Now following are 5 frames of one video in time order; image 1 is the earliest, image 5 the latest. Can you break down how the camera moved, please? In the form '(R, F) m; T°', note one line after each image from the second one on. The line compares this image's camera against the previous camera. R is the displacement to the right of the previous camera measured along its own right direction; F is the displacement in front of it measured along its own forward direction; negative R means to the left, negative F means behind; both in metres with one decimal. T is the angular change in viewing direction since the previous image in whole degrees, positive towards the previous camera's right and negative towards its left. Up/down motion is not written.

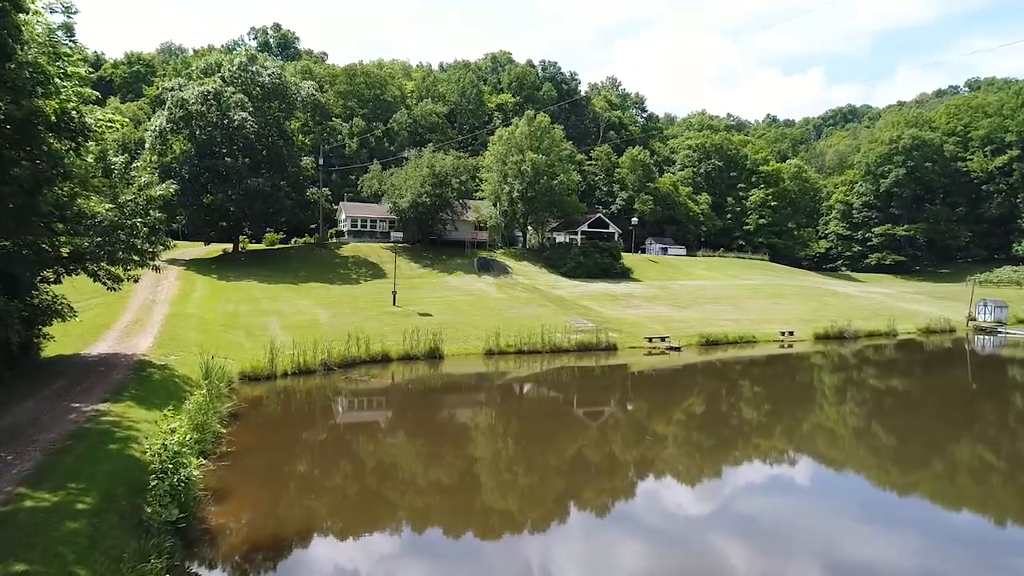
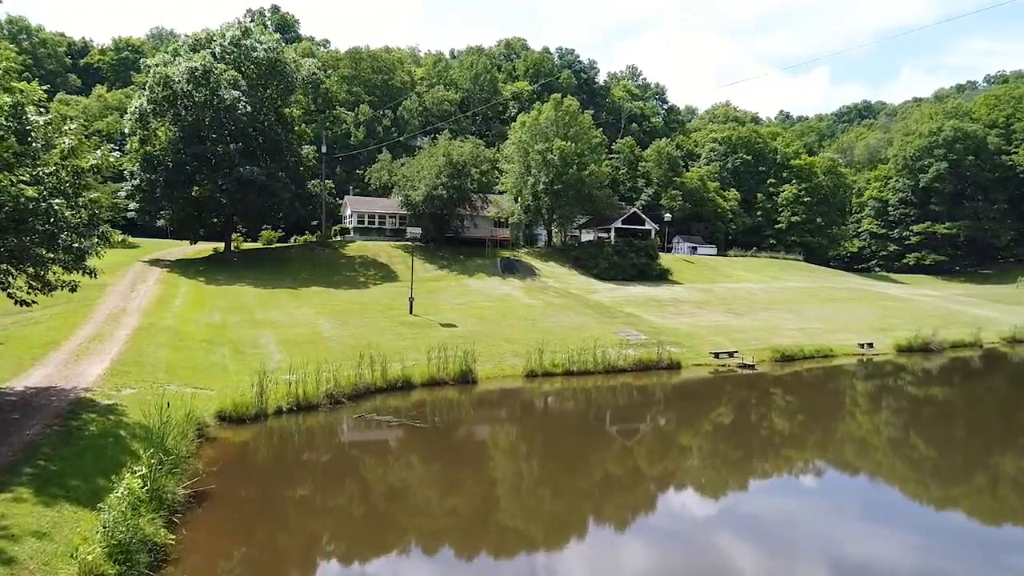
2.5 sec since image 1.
(-1.7, +5.4) m; 0°
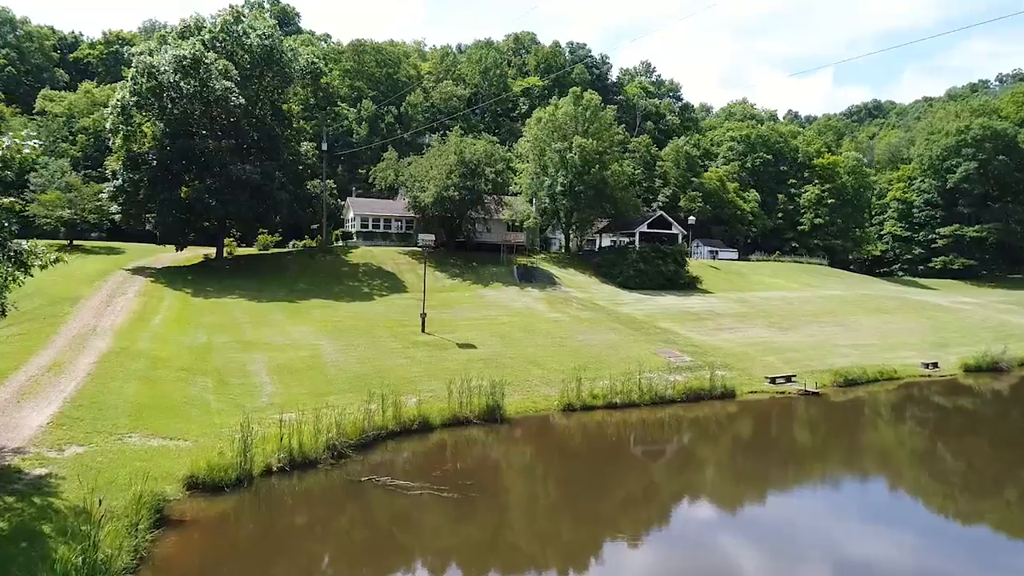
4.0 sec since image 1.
(-1.0, +3.6) m; 0°
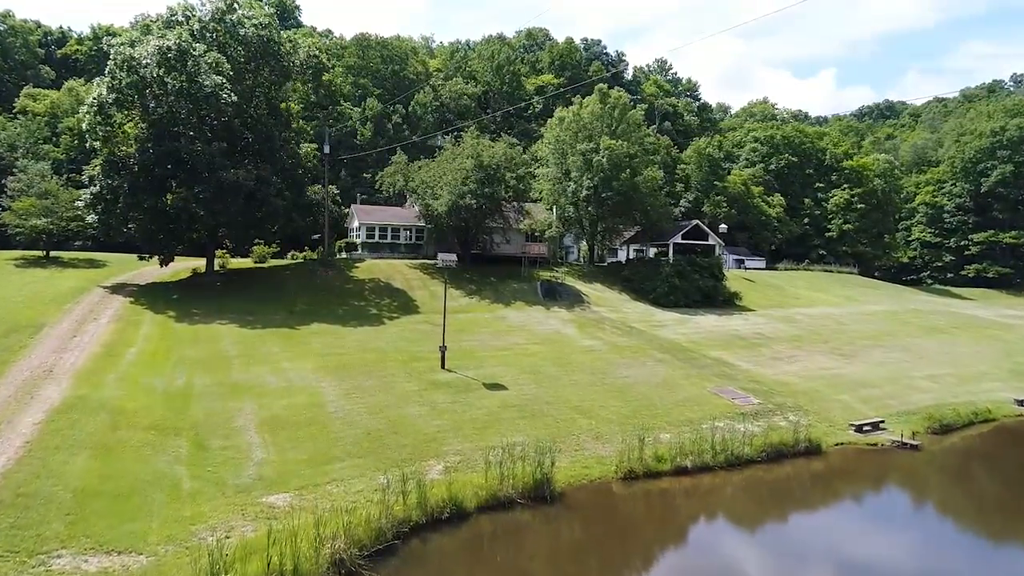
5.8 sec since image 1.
(-1.2, +3.9) m; 0°
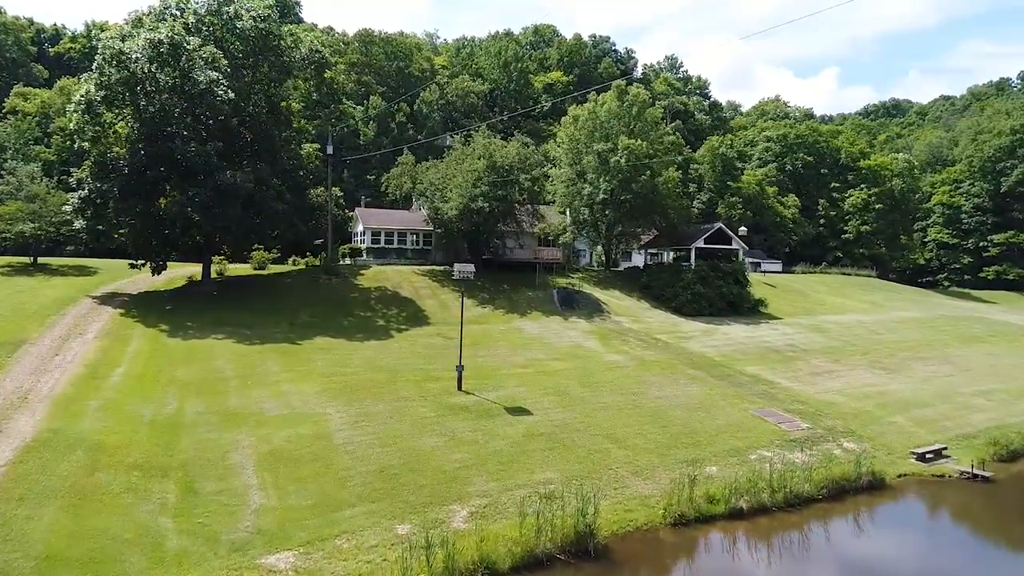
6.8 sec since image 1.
(-0.7, +2.0) m; 0°
